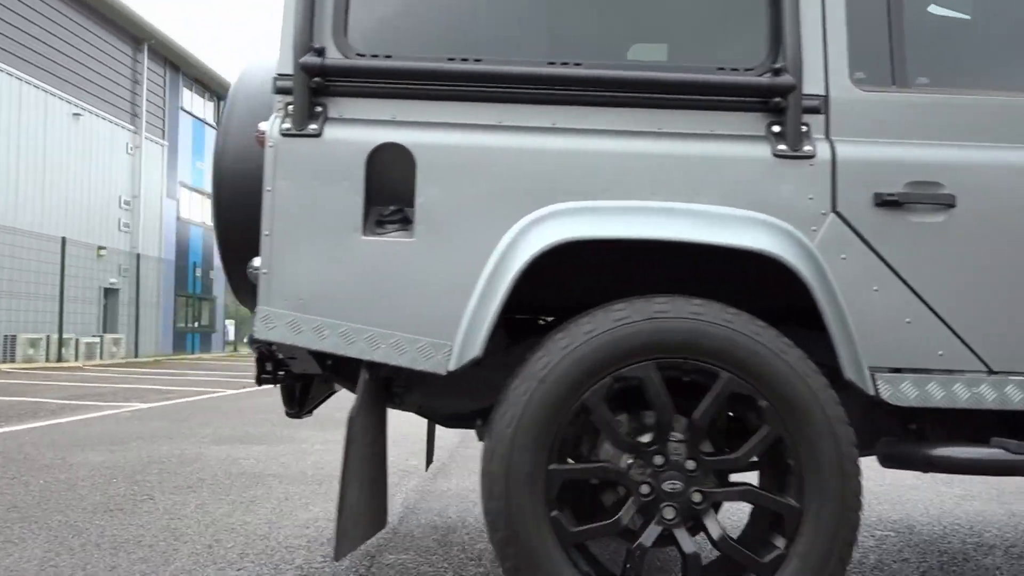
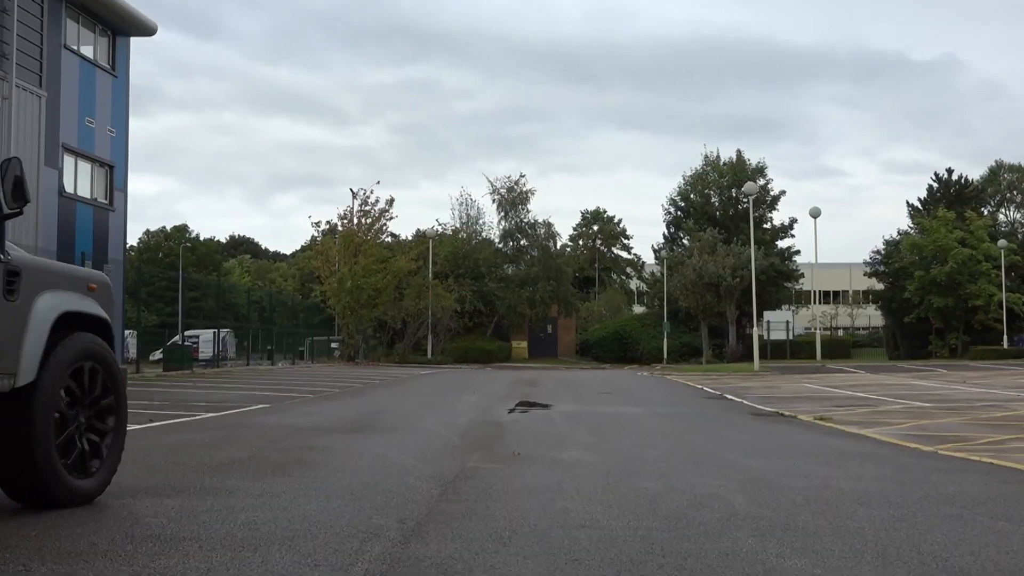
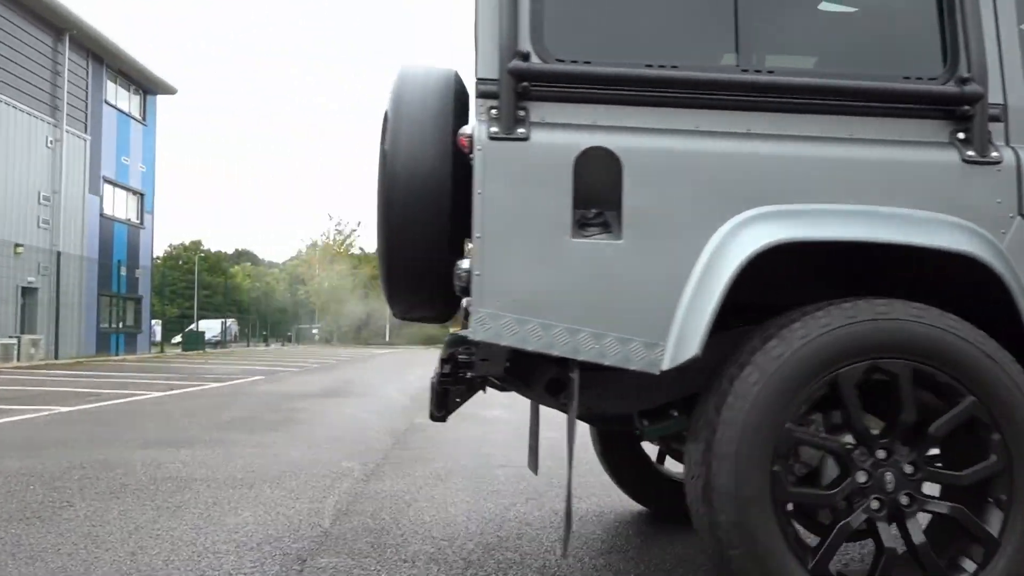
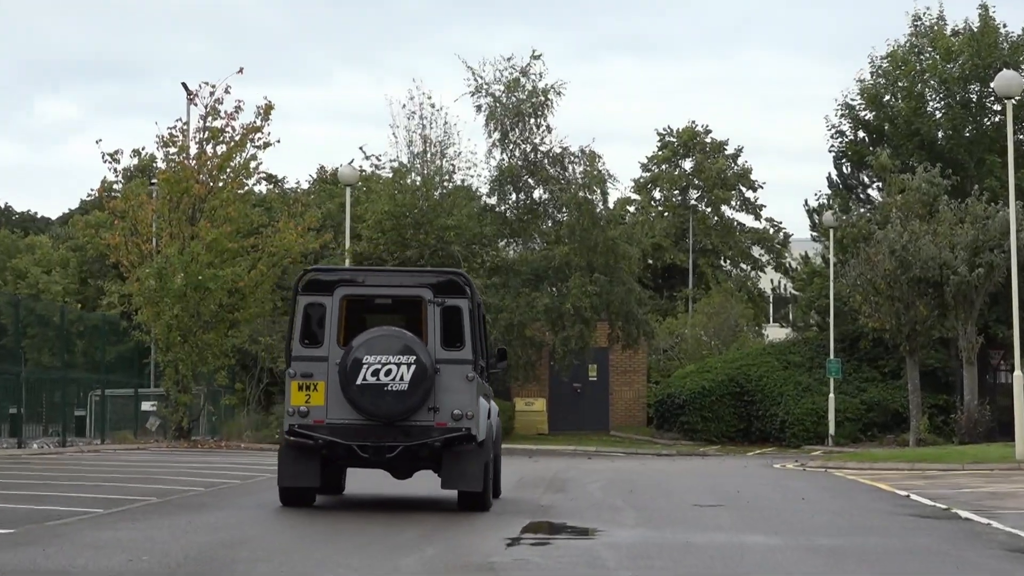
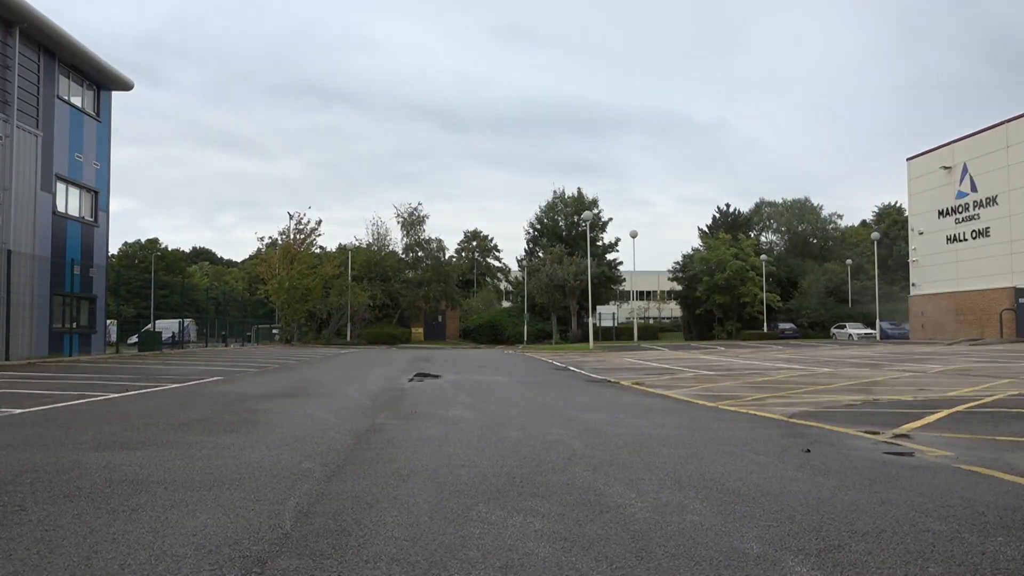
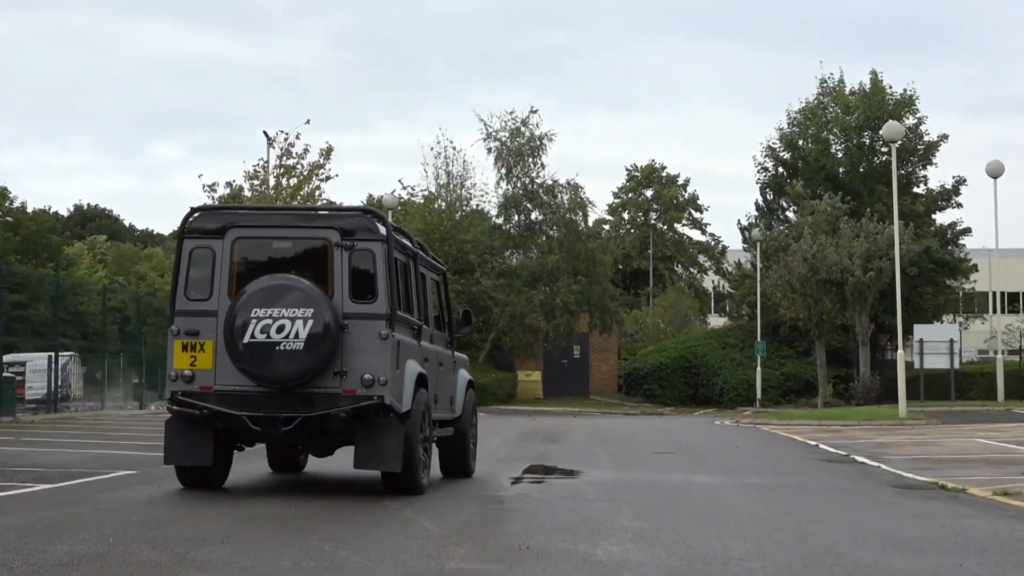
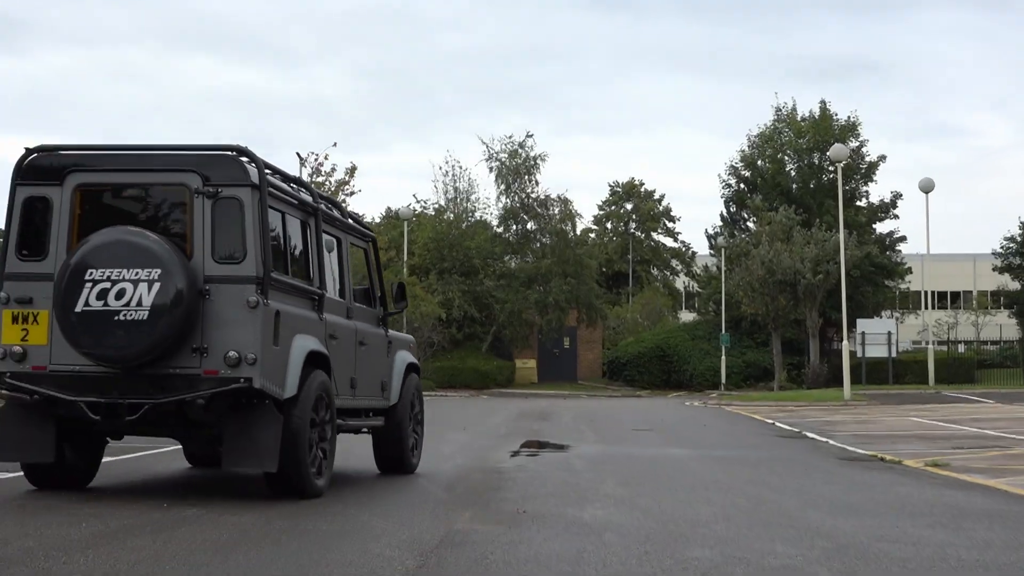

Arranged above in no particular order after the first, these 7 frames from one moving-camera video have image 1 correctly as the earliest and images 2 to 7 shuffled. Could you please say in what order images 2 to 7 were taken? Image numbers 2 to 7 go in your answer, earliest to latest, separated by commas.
3, 5, 2, 7, 6, 4
